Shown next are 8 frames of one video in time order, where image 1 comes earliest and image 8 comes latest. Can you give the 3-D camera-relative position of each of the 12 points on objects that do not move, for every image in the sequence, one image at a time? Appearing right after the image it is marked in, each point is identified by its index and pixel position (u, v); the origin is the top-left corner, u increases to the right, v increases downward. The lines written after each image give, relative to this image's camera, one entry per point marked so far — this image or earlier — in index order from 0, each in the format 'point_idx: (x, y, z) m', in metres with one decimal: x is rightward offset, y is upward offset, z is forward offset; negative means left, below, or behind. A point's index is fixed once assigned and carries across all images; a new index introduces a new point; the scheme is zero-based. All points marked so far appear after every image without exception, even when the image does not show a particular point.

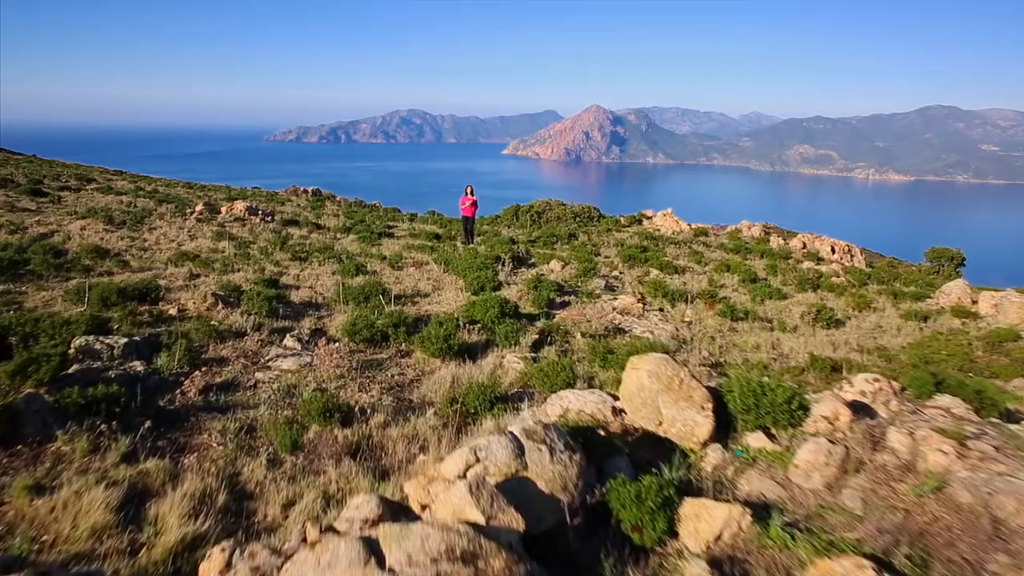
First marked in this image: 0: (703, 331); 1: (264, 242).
0: (+2.1, -0.5, +8.1) m
1: (-4.7, +0.8, +14.0) m
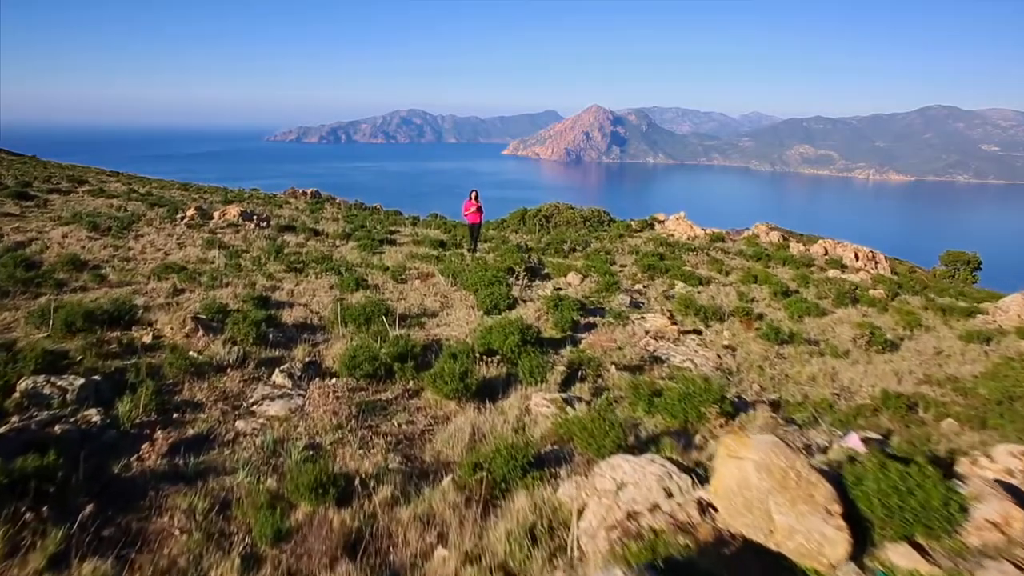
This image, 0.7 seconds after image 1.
0: (+2.3, -0.7, +7.2) m
1: (-4.5, +0.6, +13.0) m
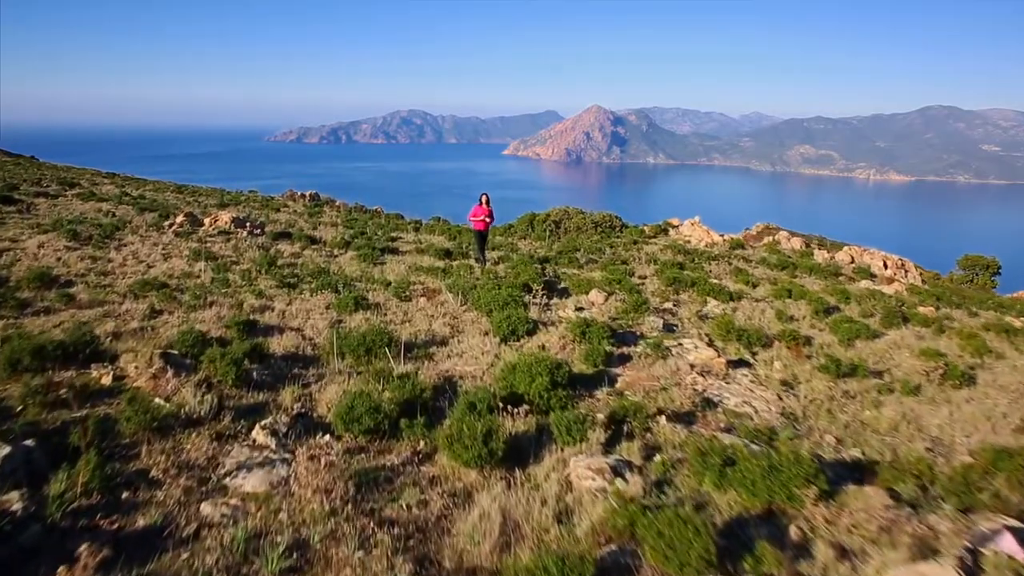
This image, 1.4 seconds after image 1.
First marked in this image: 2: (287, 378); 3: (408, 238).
0: (+2.5, -0.9, +6.2) m
1: (-4.3, +0.4, +12.0) m
2: (-1.8, -0.7, +6.0) m
3: (-2.6, +1.2, +18.5) m
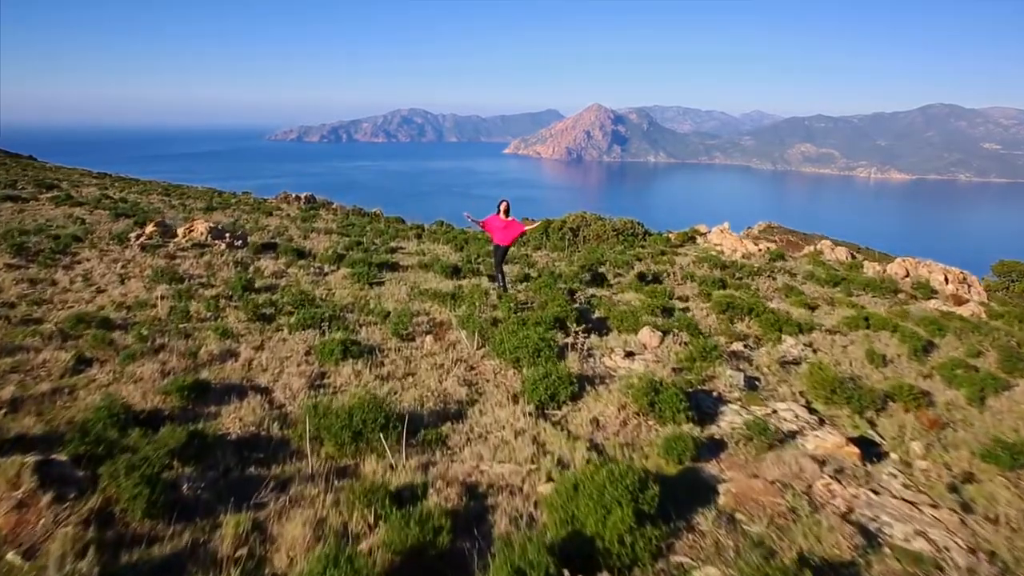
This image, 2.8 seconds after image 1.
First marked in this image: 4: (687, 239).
0: (+2.8, -1.3, +4.2) m
1: (-4.0, 0.0, +10.1) m
2: (-1.5, -1.1, +4.1) m
3: (-2.3, +0.9, +16.5) m
4: (+4.6, +1.3, +19.4) m
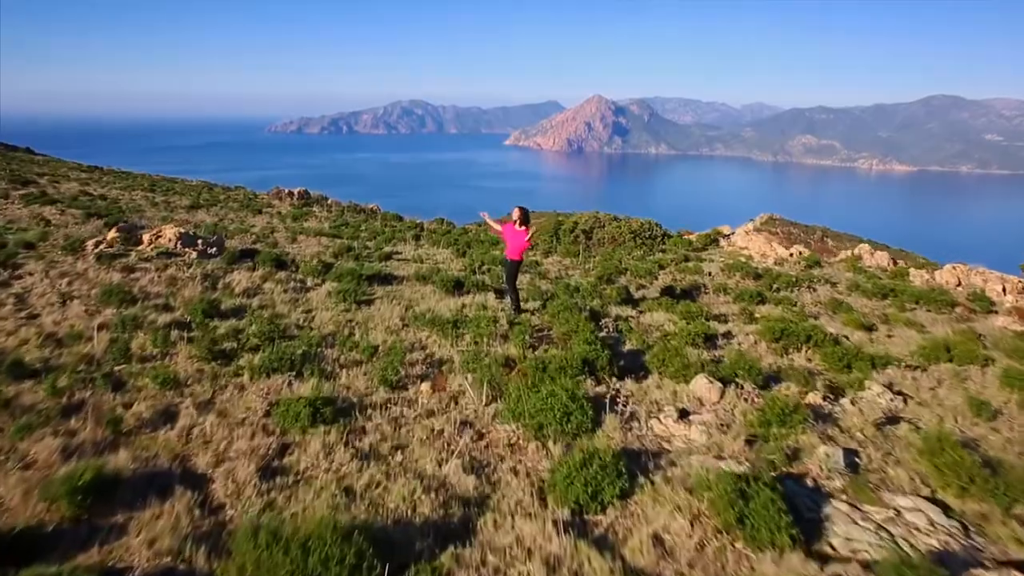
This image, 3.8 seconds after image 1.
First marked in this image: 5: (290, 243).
0: (+3.0, -1.7, +2.6) m
1: (-3.8, -0.3, +8.4) m
2: (-1.4, -1.5, +2.5) m
3: (-2.1, +0.7, +14.9) m
4: (+4.7, +1.1, +17.8) m
5: (-4.9, +1.0, +16.2) m
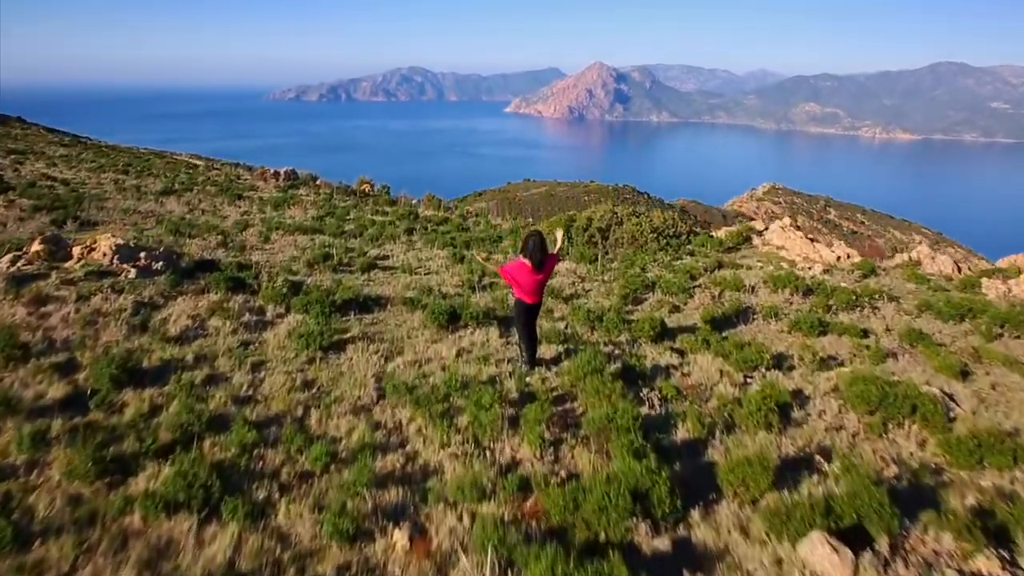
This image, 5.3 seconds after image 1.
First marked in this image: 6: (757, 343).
0: (+3.1, -2.4, +0.6) m
1: (-3.7, -0.8, +6.4) m
2: (-1.3, -2.2, +0.4) m
3: (-2.0, +0.4, +12.8) m
4: (+4.8, +1.0, +15.6) m
5: (-4.8, +0.8, +14.1) m
6: (+3.0, -0.6, +9.0) m
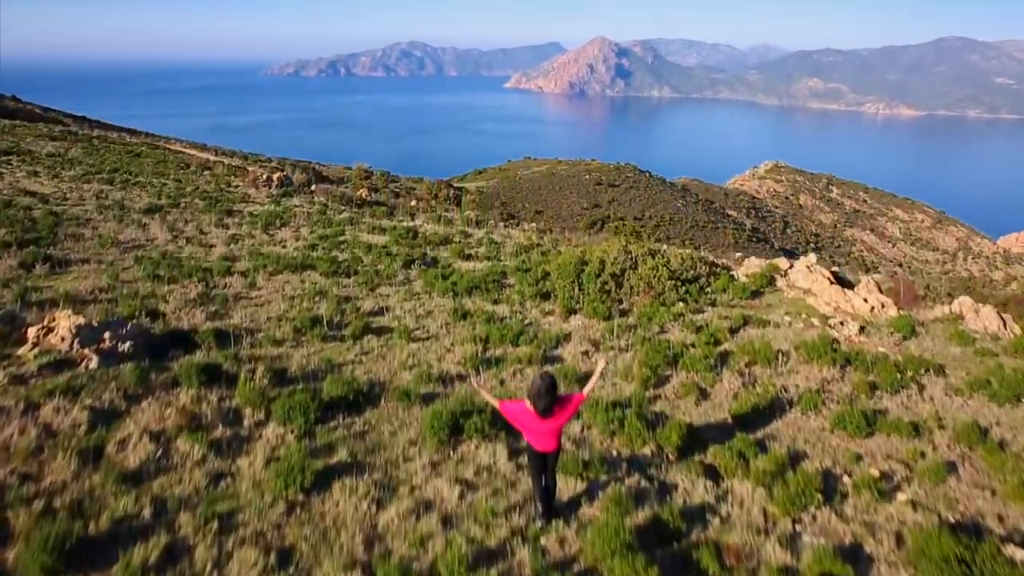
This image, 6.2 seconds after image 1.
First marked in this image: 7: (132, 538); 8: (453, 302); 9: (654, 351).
0: (+3.2, -3.8, -0.4) m
1: (-3.6, -1.9, +5.3) m
2: (-1.2, -3.6, -0.6) m
3: (-1.9, -0.5, +11.7) m
4: (+5.0, +0.1, +14.5) m
5: (-4.7, -0.1, +13.0) m
6: (+3.1, -1.7, +7.9) m
7: (-2.9, -1.9, +5.7) m
8: (-1.0, -0.2, +13.0) m
9: (+2.0, -0.9, +10.6) m
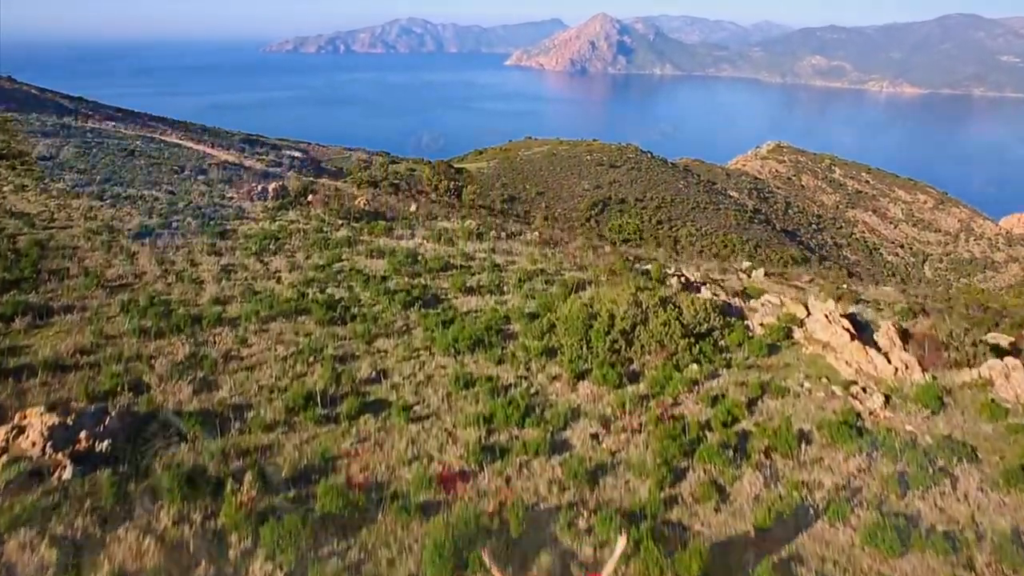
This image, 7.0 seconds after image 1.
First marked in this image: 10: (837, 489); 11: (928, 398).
0: (+3.2, -5.2, -0.9) m
1: (-3.5, -3.2, +4.7) m
2: (-1.1, -5.0, -1.1) m
3: (-1.8, -1.6, +11.0) m
4: (+5.0, -0.9, +13.8) m
5: (-4.6, -1.1, +12.3) m
6: (+3.2, -2.9, +7.3) m
7: (-2.9, -3.1, +5.1) m
8: (-0.9, -1.2, +12.3) m
9: (+2.1, -2.0, +9.9) m
10: (+4.0, -2.4, +9.0) m
11: (+6.4, -1.7, +11.5) m
